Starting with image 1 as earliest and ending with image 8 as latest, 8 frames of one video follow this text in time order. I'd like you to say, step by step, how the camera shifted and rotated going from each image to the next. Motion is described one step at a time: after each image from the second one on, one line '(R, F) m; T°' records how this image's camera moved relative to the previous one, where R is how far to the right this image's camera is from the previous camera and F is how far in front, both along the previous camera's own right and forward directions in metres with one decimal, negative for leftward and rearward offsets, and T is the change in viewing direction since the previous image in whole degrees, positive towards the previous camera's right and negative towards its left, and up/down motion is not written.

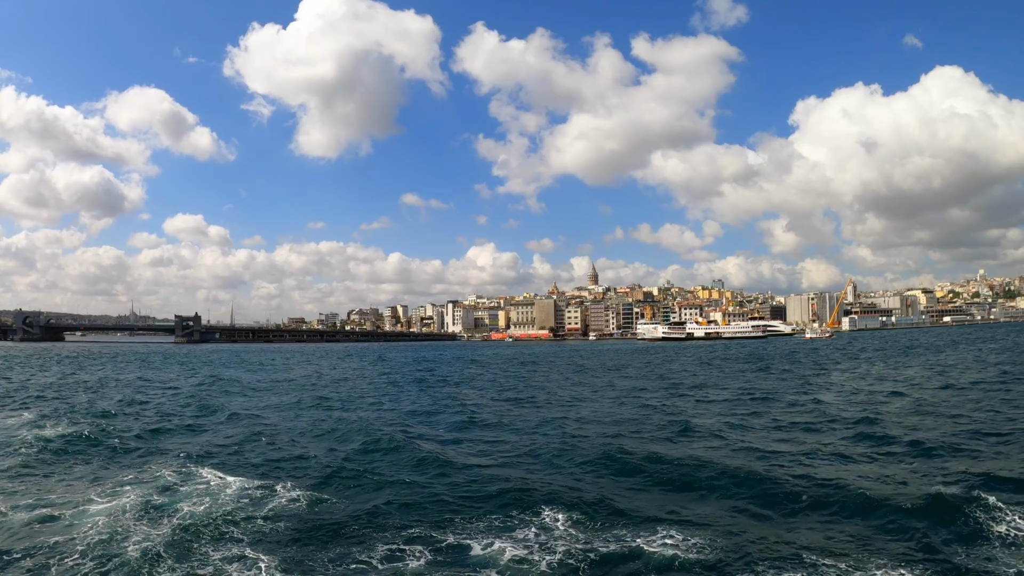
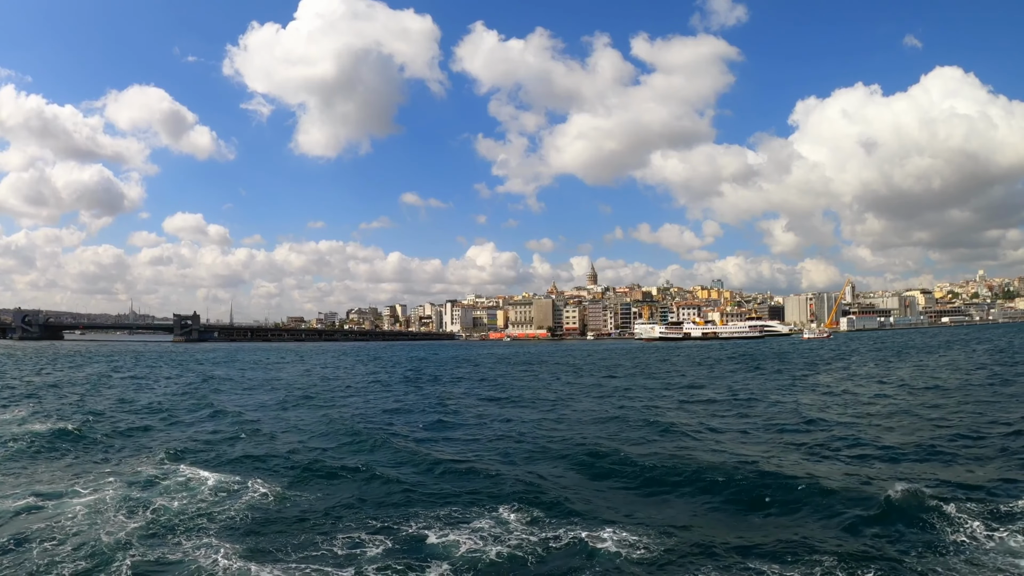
(+0.4, 0.0) m; 0°
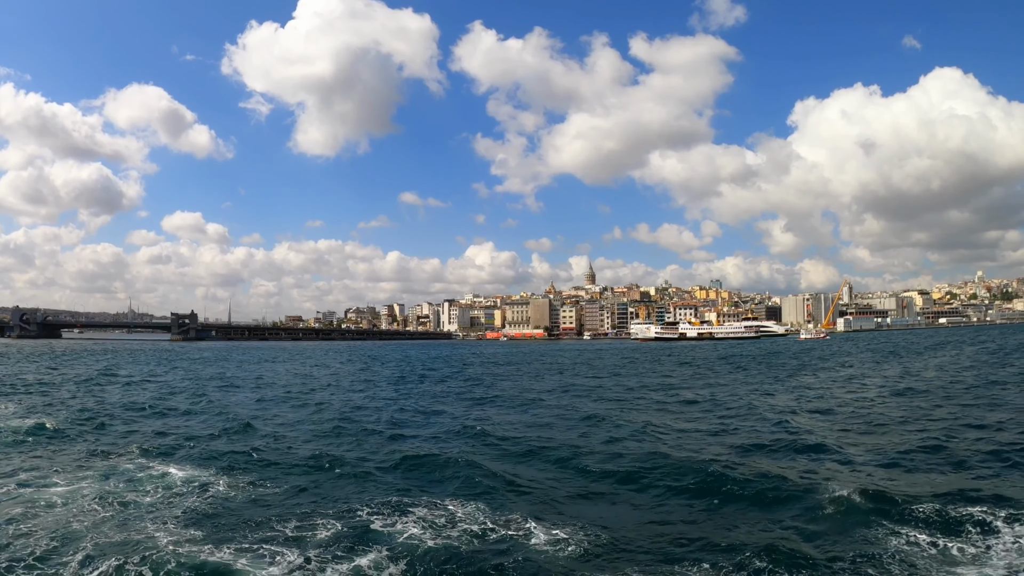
(+0.5, 0.0) m; 0°
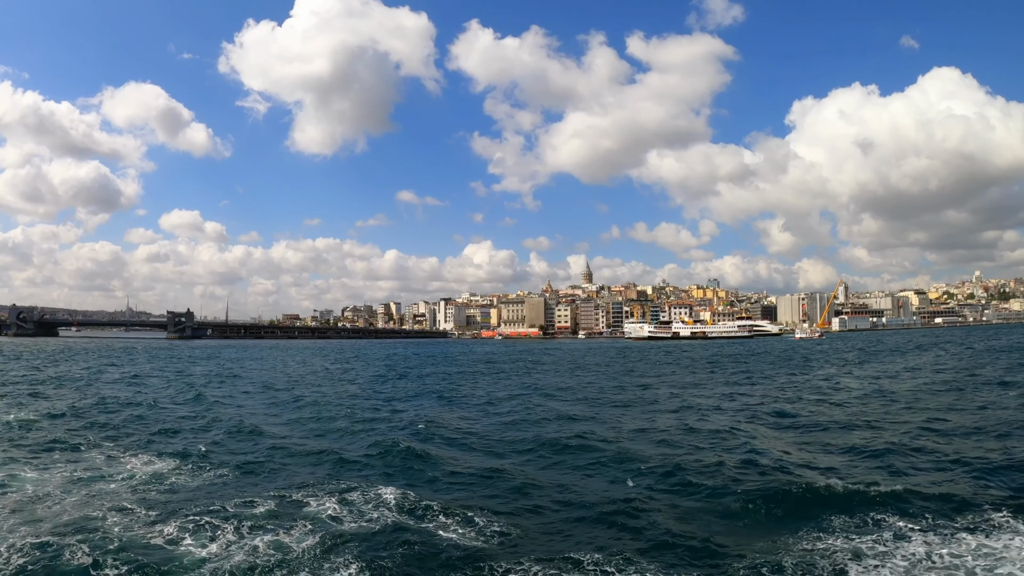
(+0.8, 0.0) m; 0°
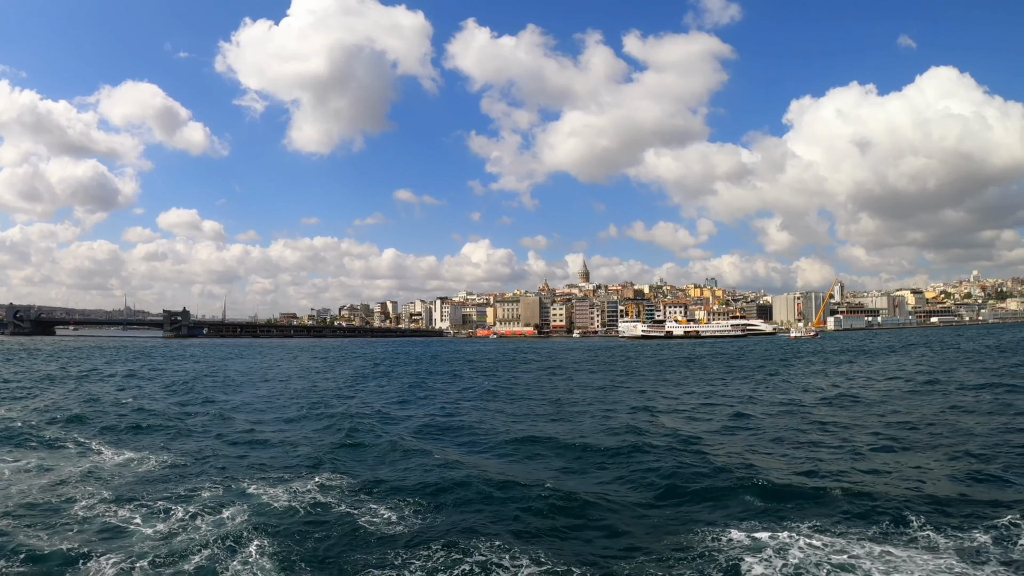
(+0.8, 0.0) m; 0°
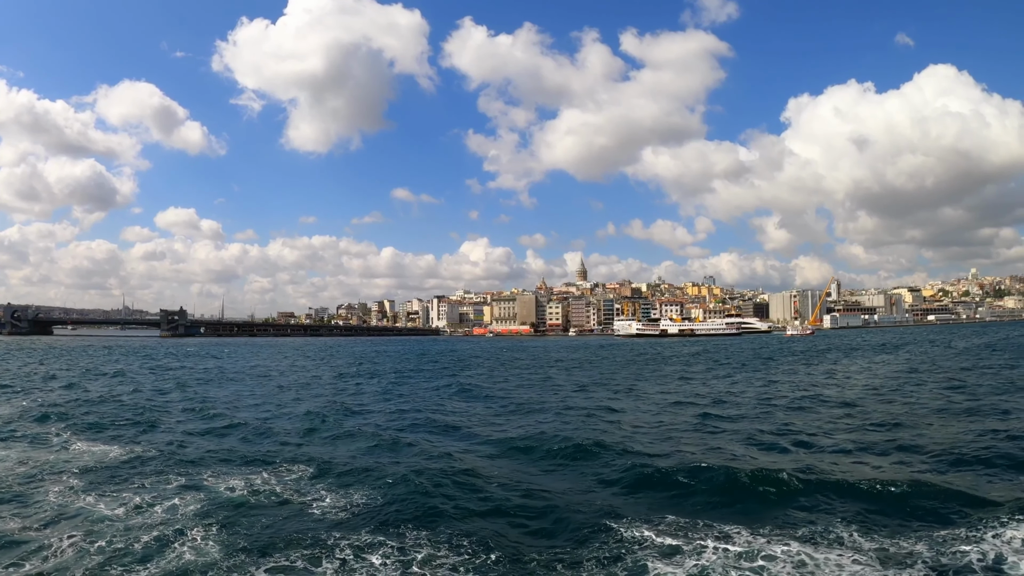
(+0.6, 0.0) m; 0°
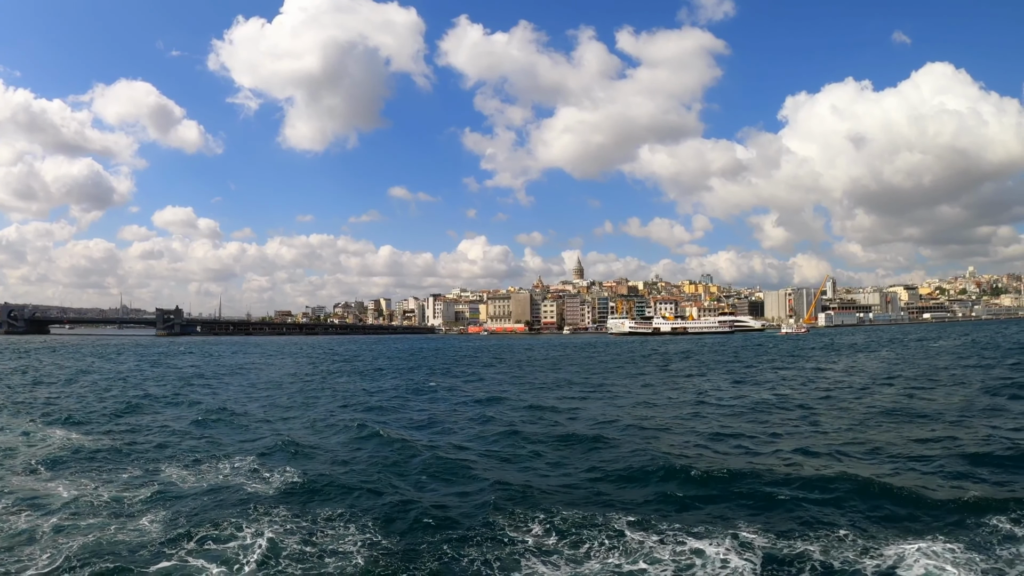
(+0.9, 0.0) m; 0°
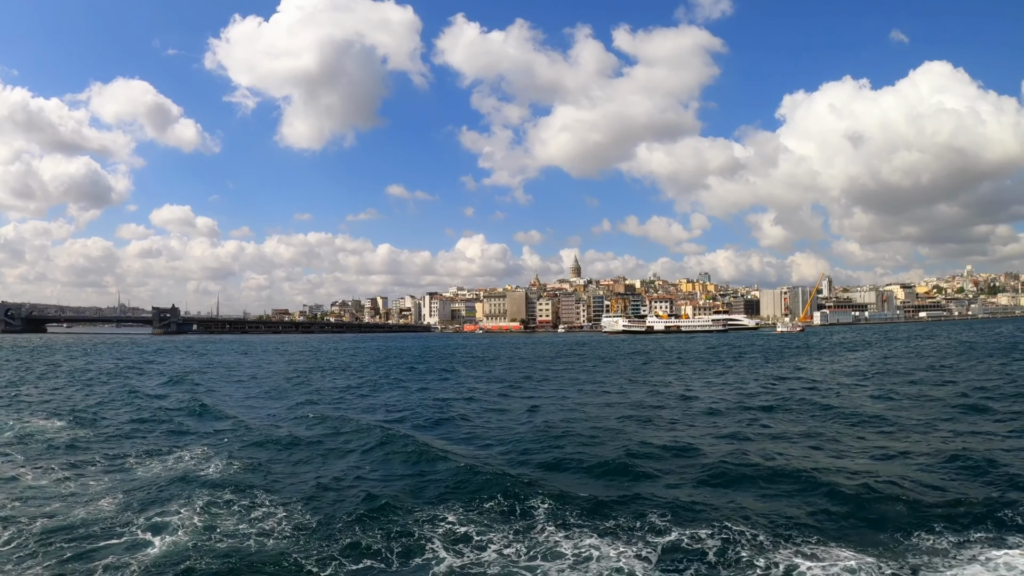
(+0.7, 0.0) m; 0°
